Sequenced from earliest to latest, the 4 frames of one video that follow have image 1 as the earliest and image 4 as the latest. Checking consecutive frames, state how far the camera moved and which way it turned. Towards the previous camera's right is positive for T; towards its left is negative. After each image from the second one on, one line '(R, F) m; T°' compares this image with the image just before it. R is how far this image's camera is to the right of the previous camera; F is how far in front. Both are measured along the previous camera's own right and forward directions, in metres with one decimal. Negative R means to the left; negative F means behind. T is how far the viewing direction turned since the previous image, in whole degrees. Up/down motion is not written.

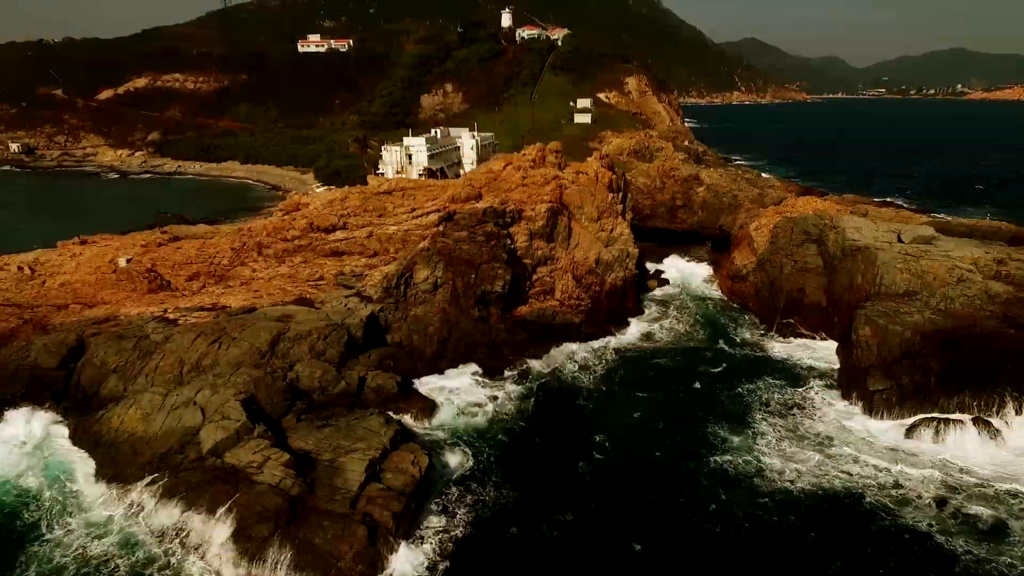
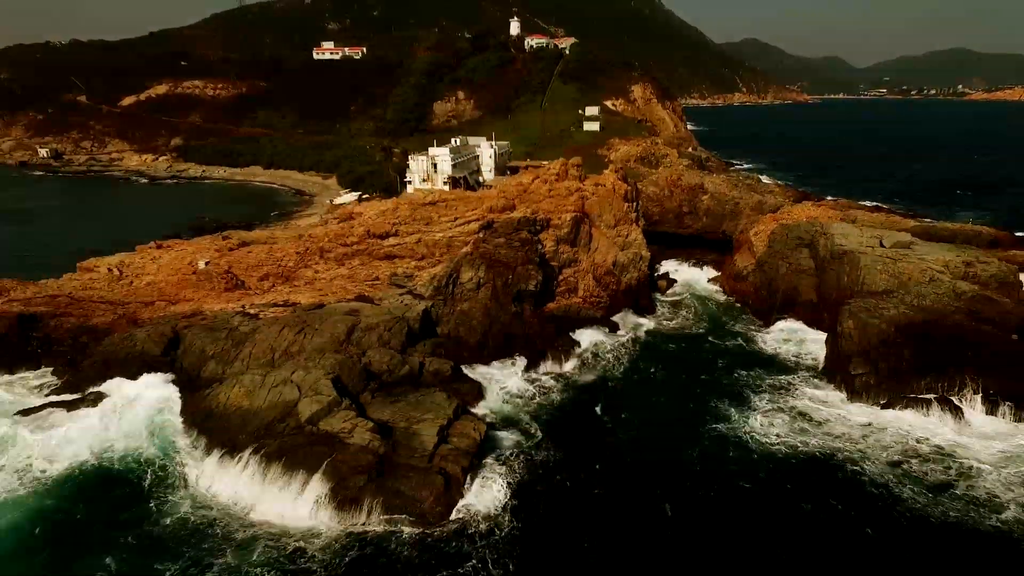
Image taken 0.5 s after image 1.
(-1.2, -3.5) m; 0°
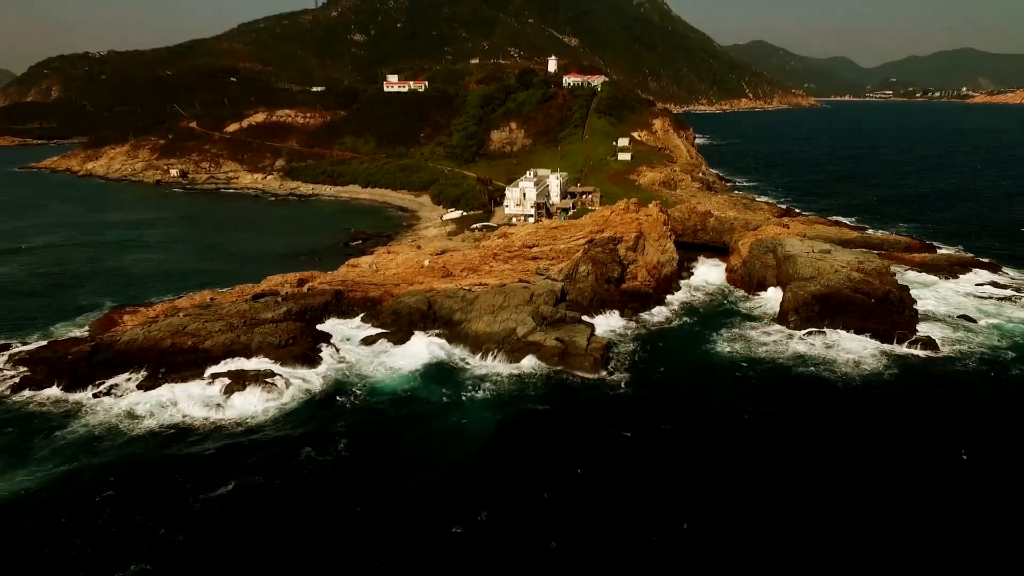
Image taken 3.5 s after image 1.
(-6.4, -21.4) m; -1°
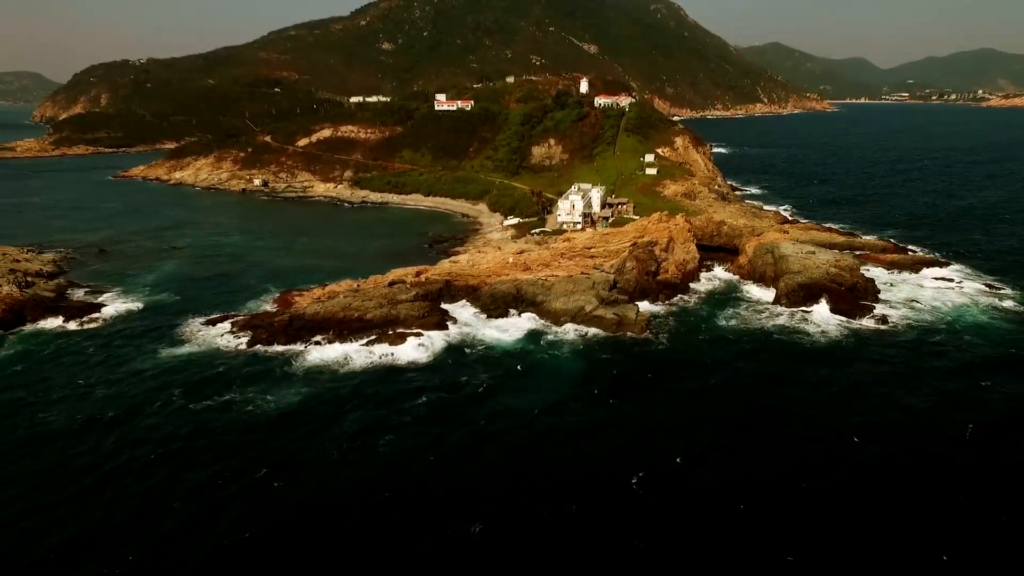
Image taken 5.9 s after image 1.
(-5.1, -16.8) m; -1°
